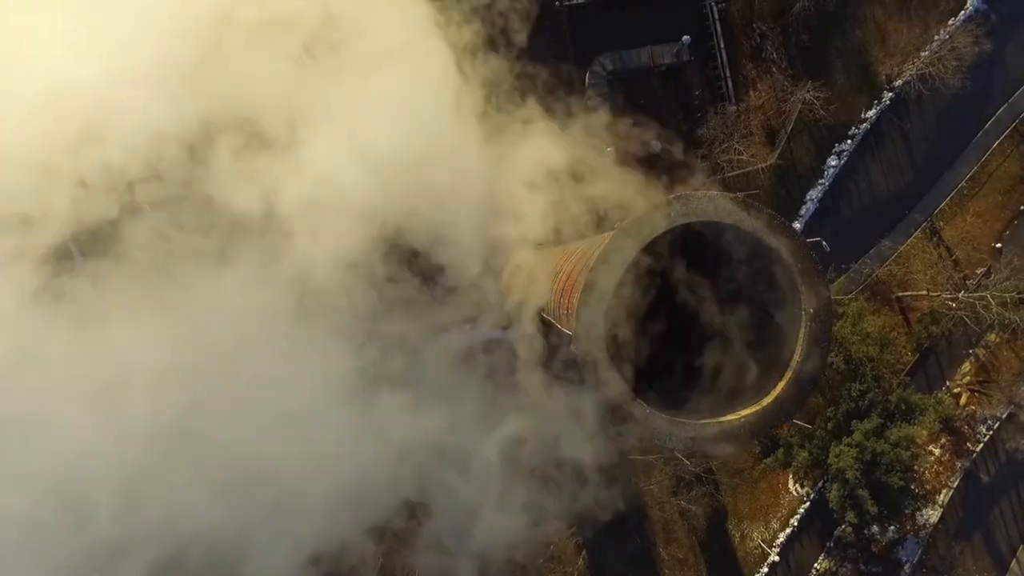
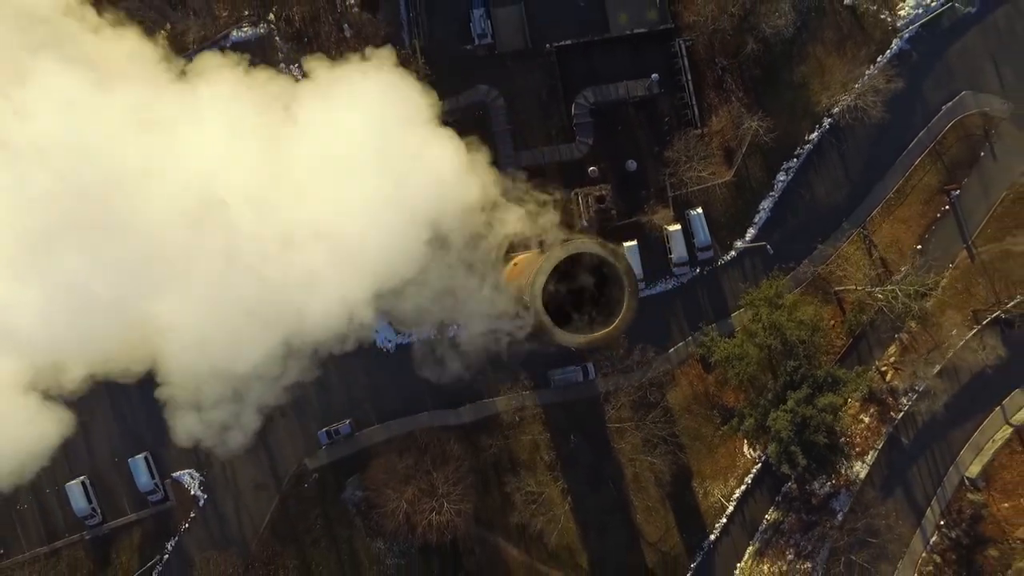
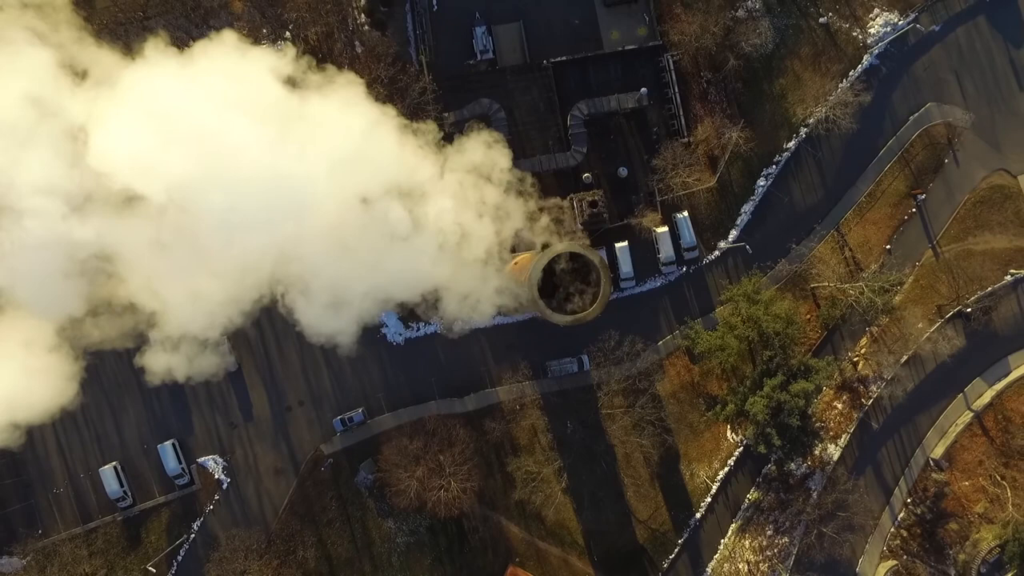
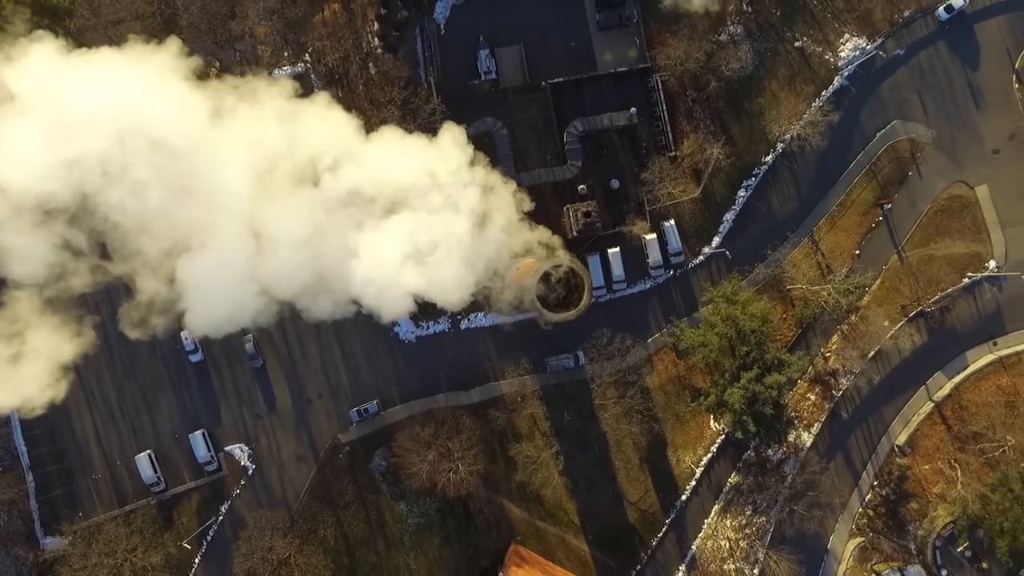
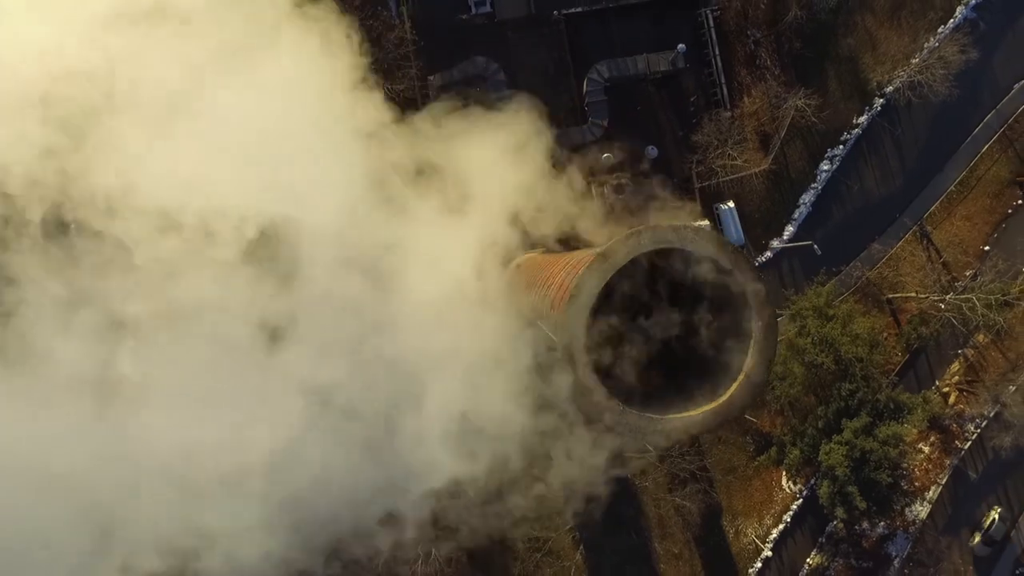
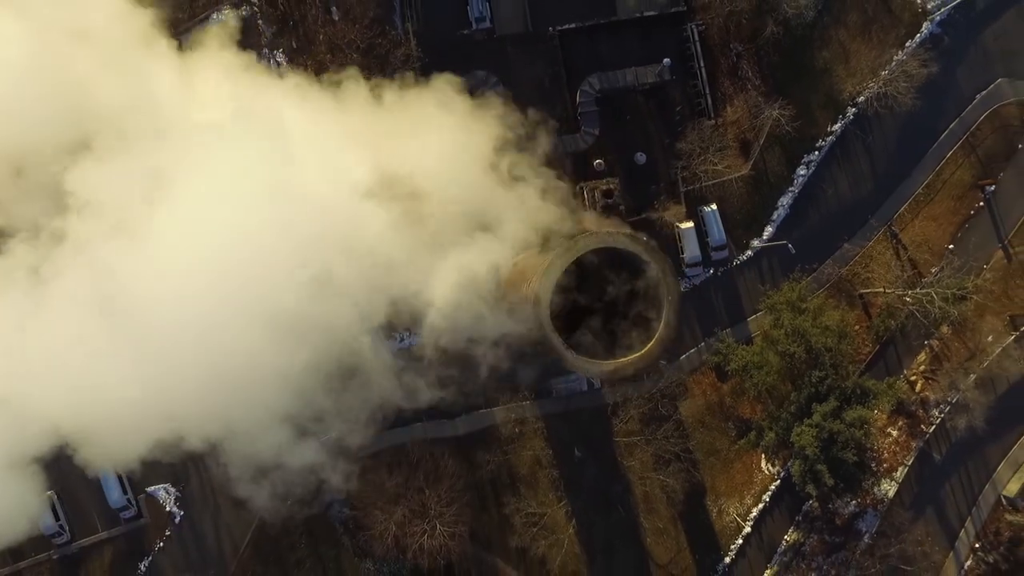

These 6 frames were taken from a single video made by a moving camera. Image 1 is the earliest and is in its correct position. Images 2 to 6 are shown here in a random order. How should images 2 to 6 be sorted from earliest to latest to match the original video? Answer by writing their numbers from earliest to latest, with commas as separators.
5, 6, 2, 3, 4
